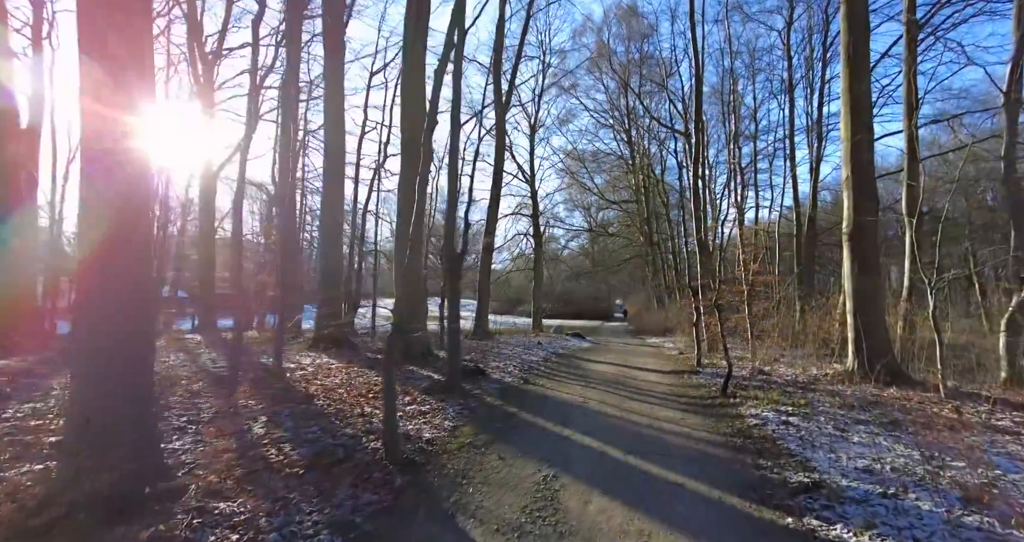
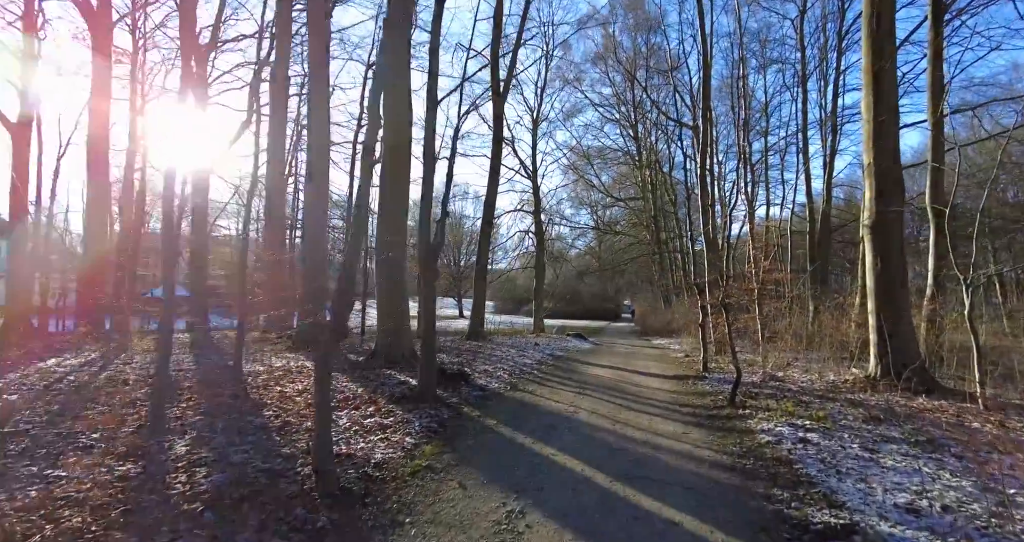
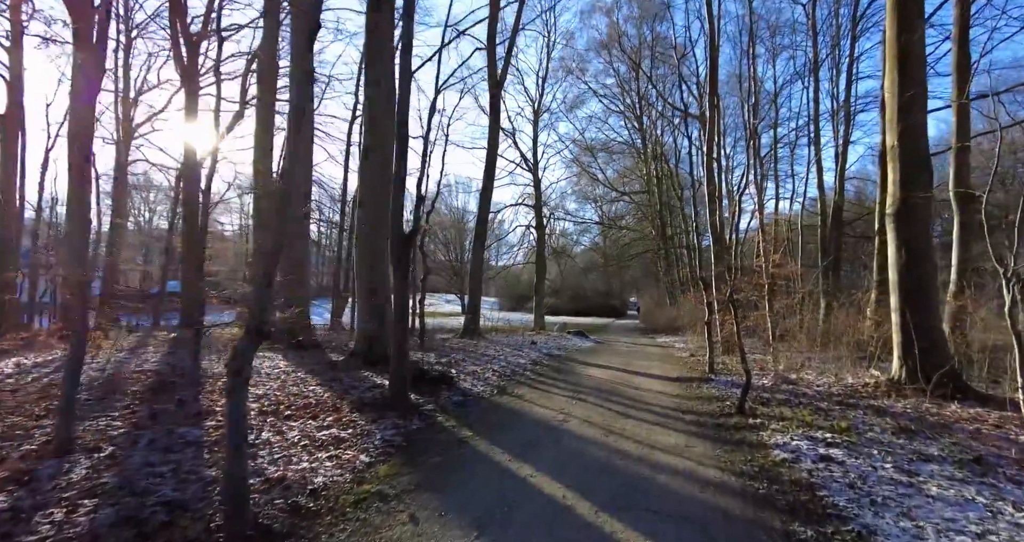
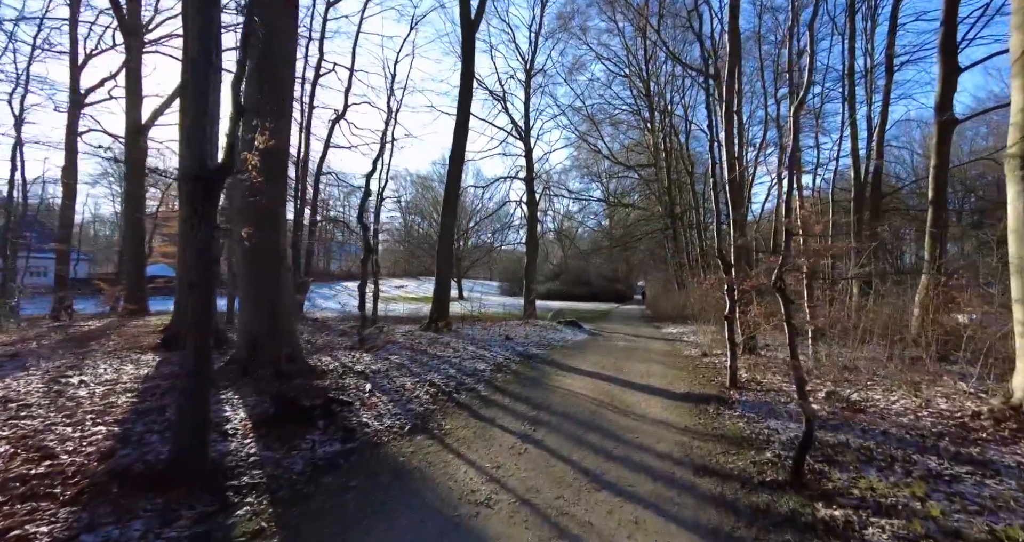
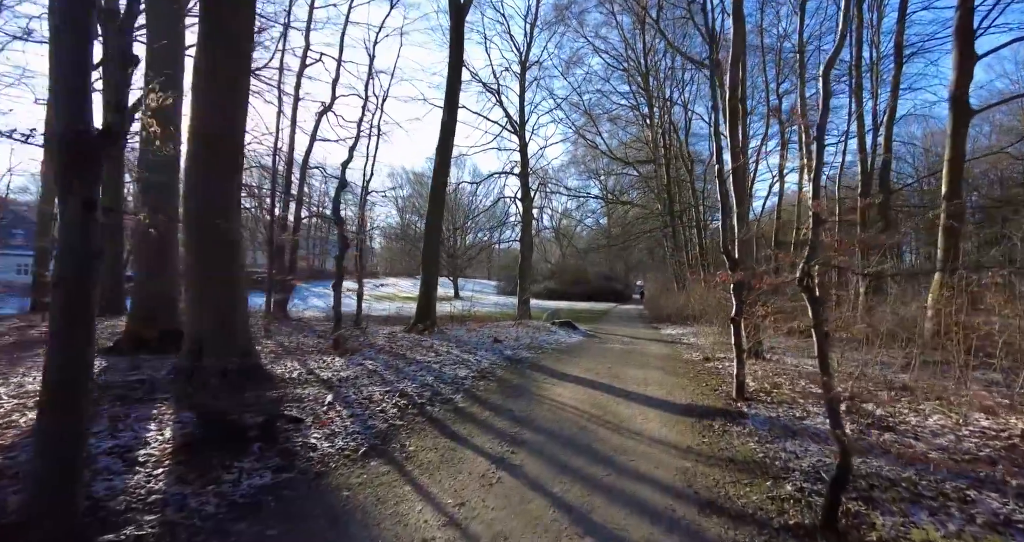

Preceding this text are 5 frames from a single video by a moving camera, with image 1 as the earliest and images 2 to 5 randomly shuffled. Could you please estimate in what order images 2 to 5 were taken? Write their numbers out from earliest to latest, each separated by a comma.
2, 3, 4, 5
